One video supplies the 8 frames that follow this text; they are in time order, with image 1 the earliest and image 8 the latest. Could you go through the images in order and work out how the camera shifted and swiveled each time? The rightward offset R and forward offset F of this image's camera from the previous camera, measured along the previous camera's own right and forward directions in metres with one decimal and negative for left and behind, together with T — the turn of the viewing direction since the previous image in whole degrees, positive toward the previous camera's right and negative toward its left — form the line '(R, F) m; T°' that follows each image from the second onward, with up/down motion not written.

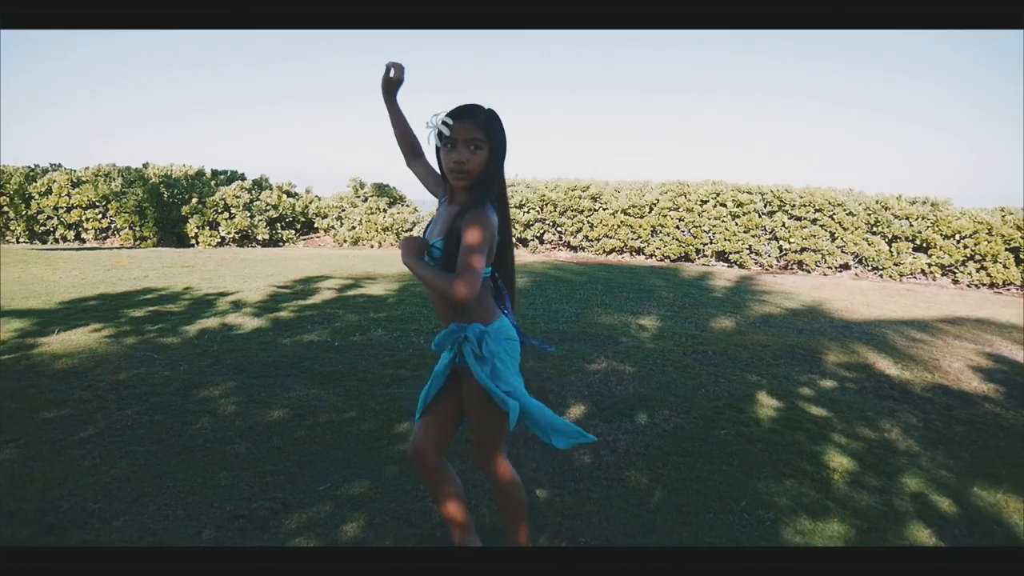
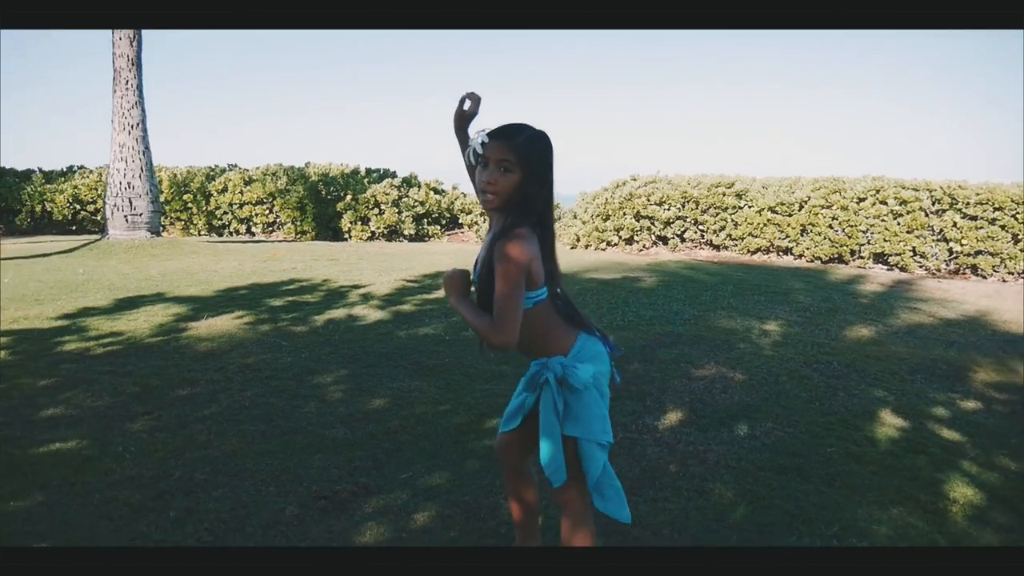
(+0.4, 0.0) m; -12°
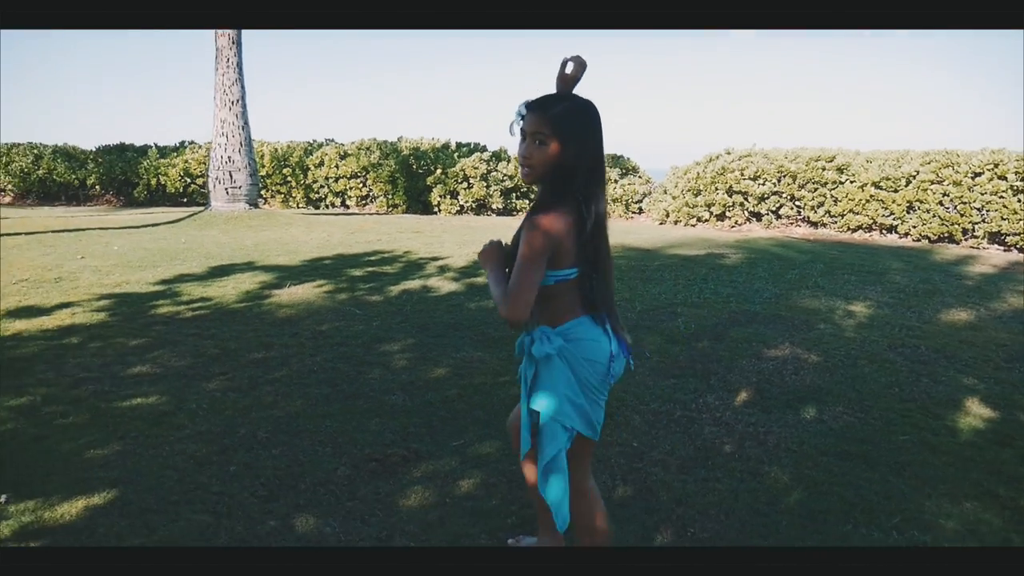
(+0.2, 0.0) m; -7°
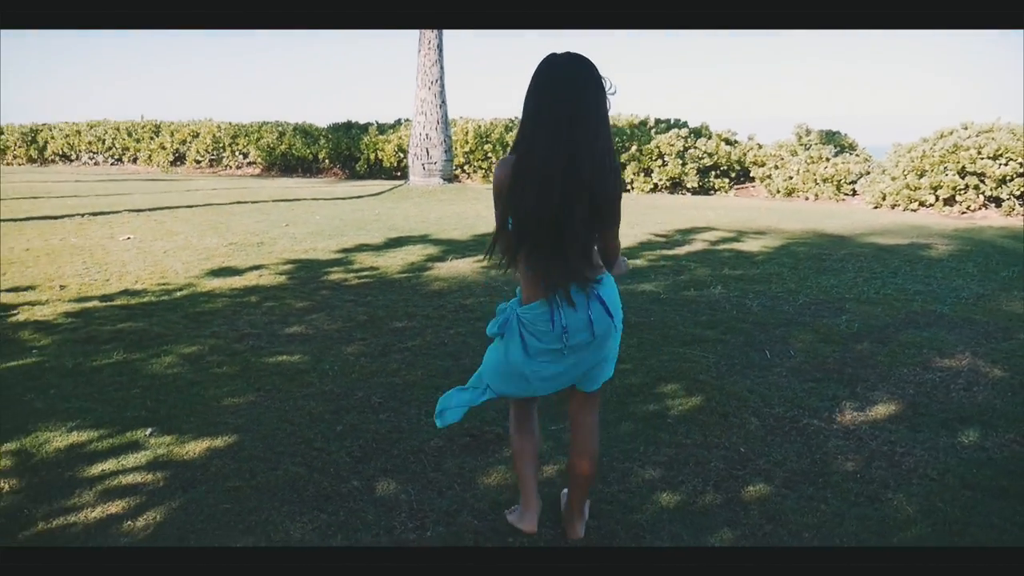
(+0.5, +0.1) m; -16°
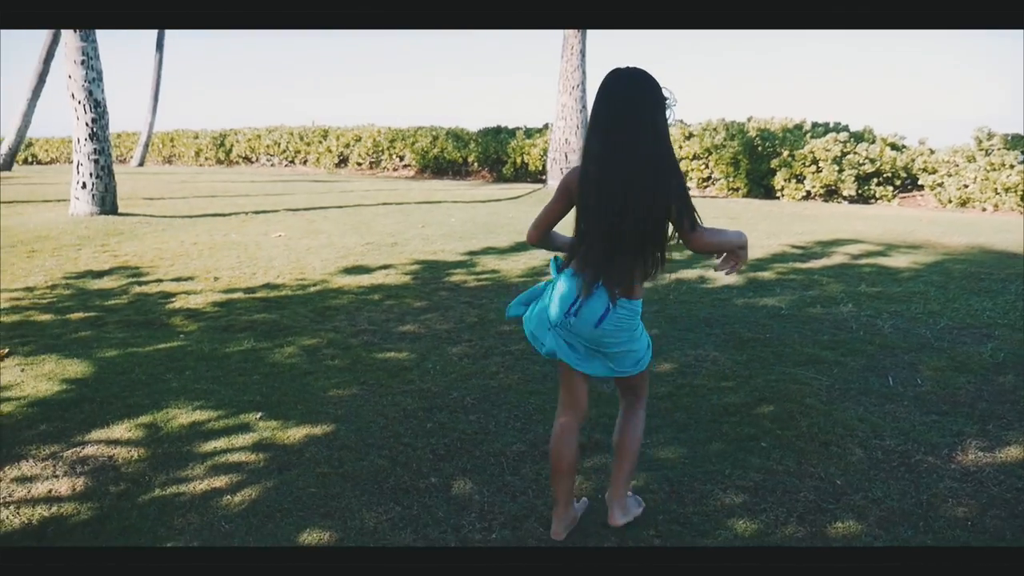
(+0.3, 0.0) m; -12°
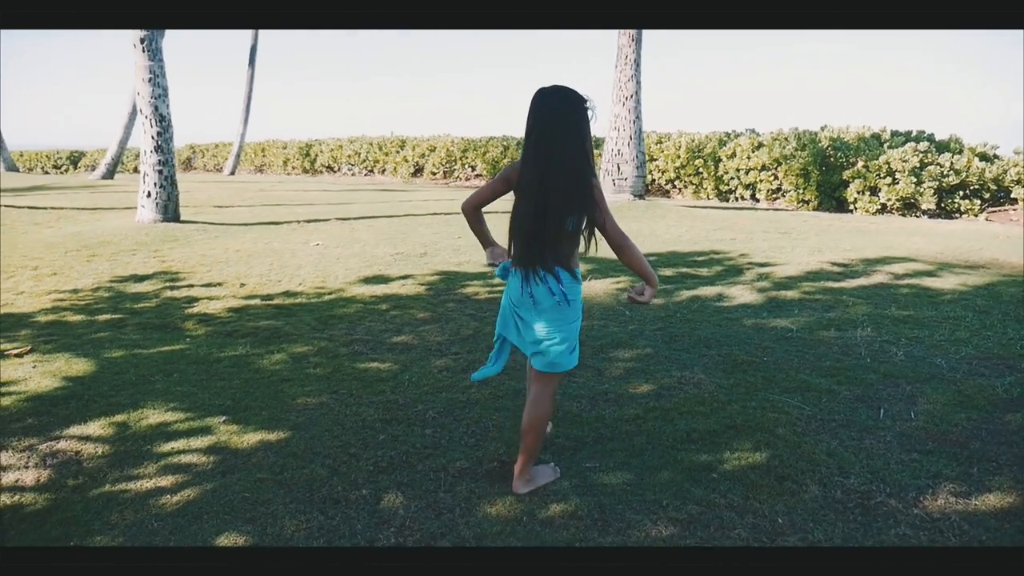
(+0.7, +0.1) m; -7°
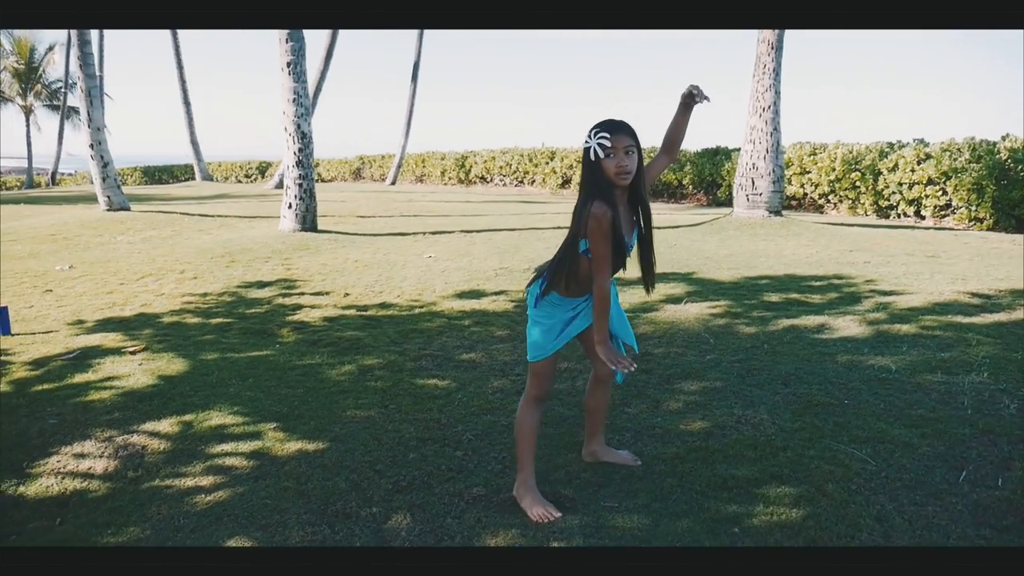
(+0.7, +0.1) m; -13°
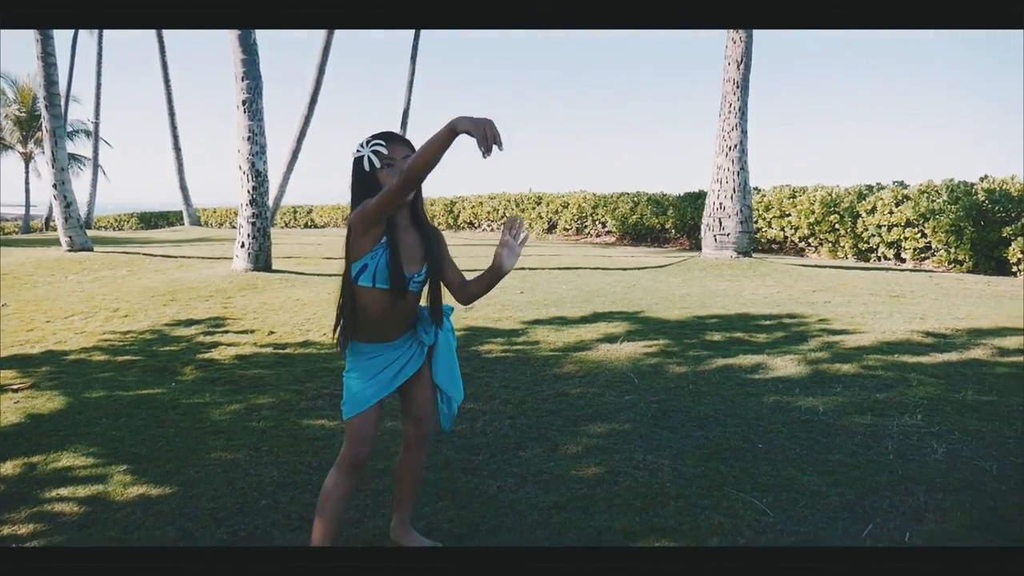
(+0.7, +0.4) m; -1°
